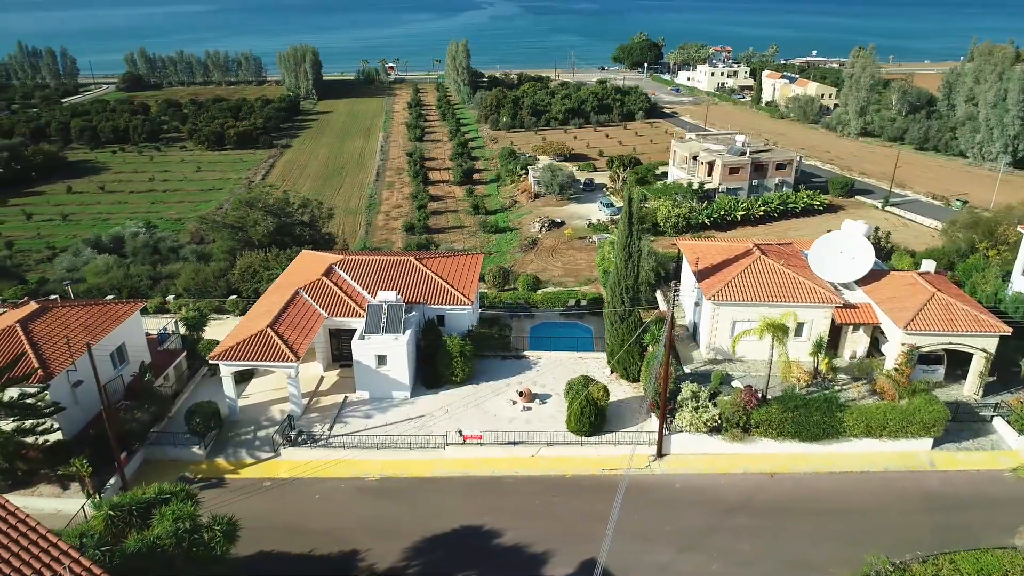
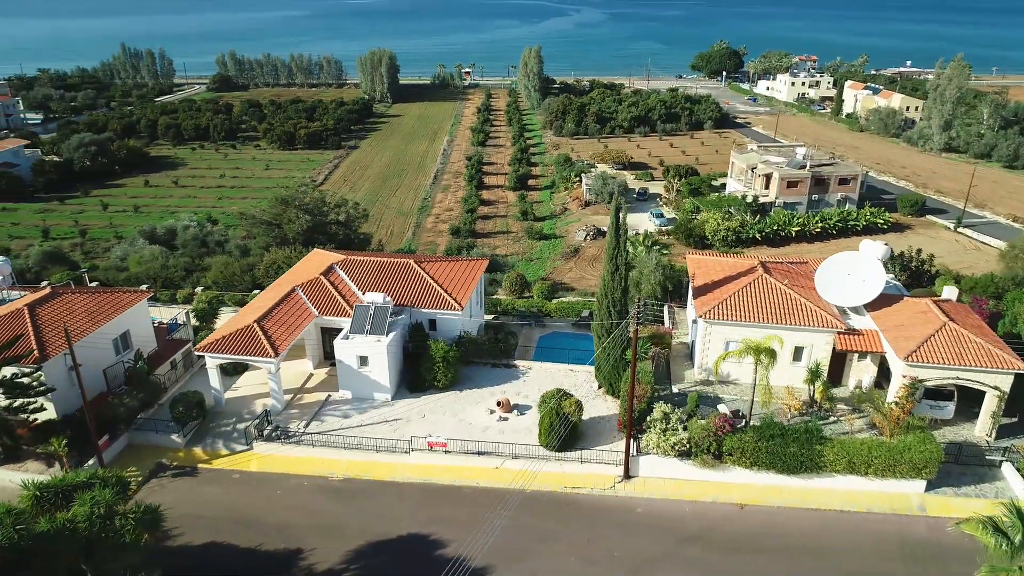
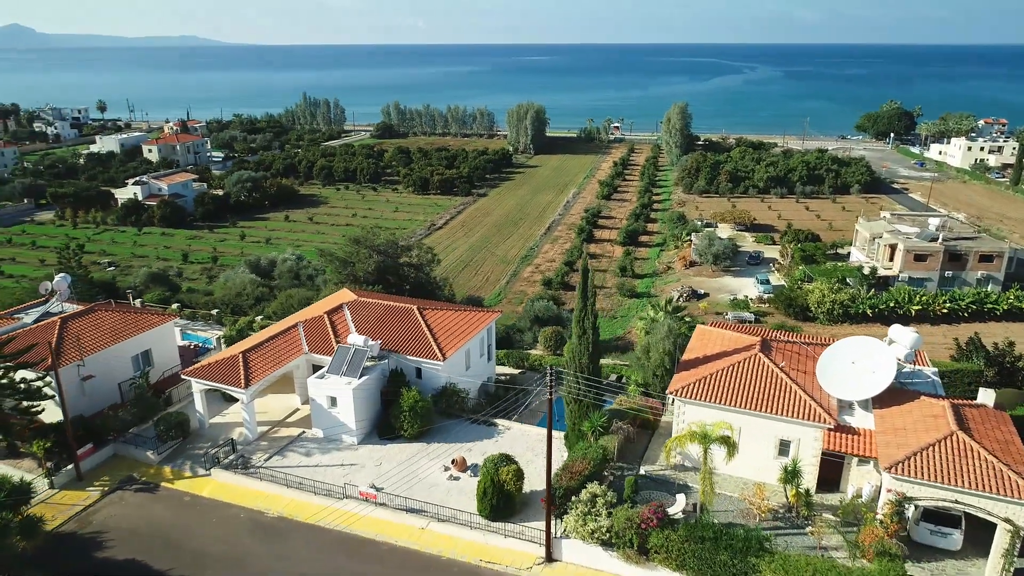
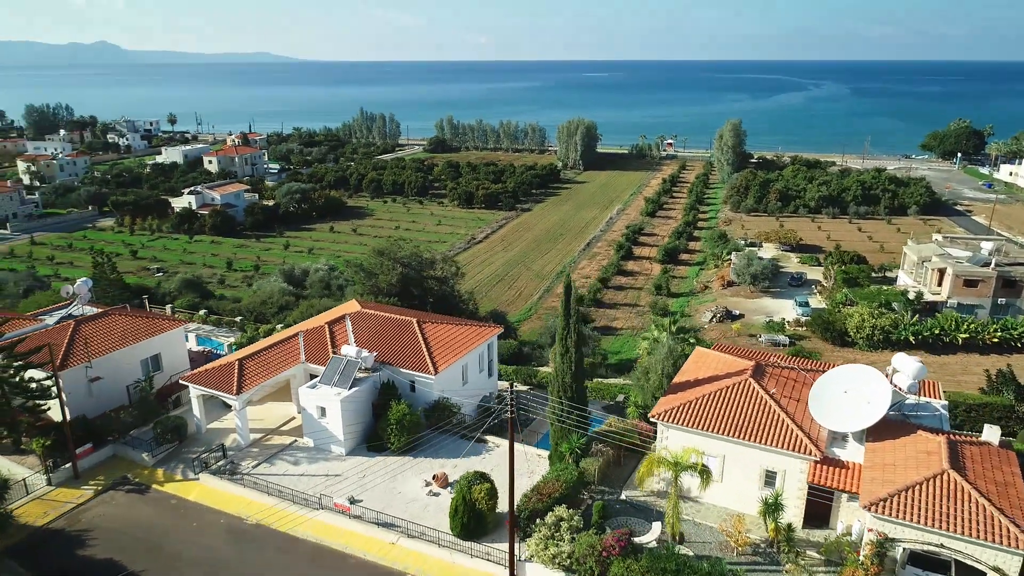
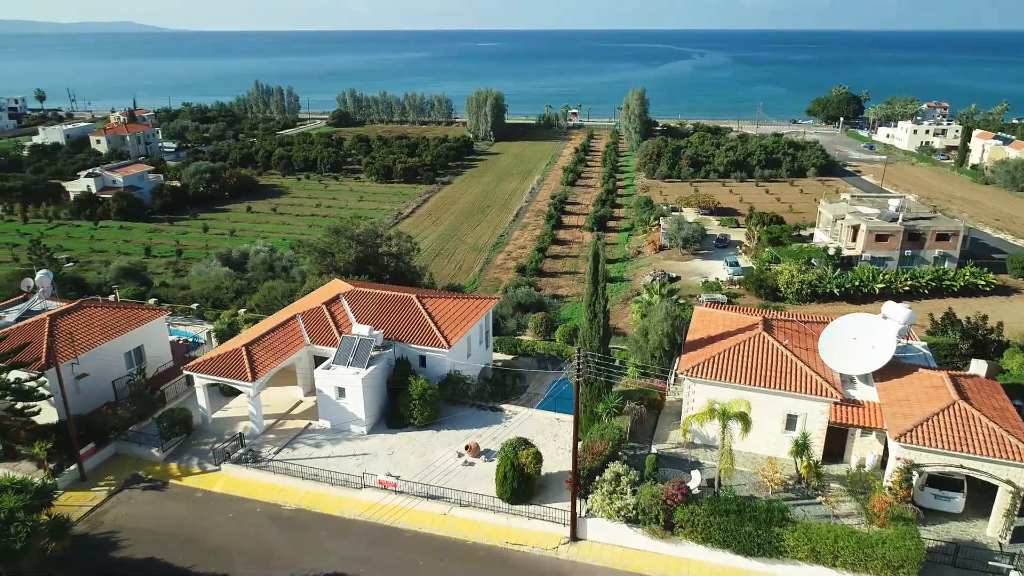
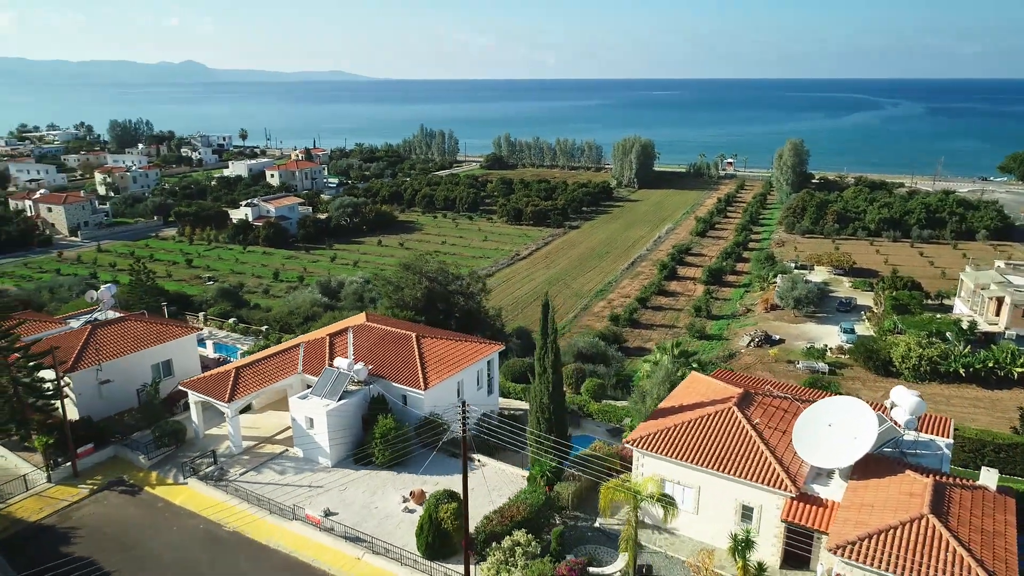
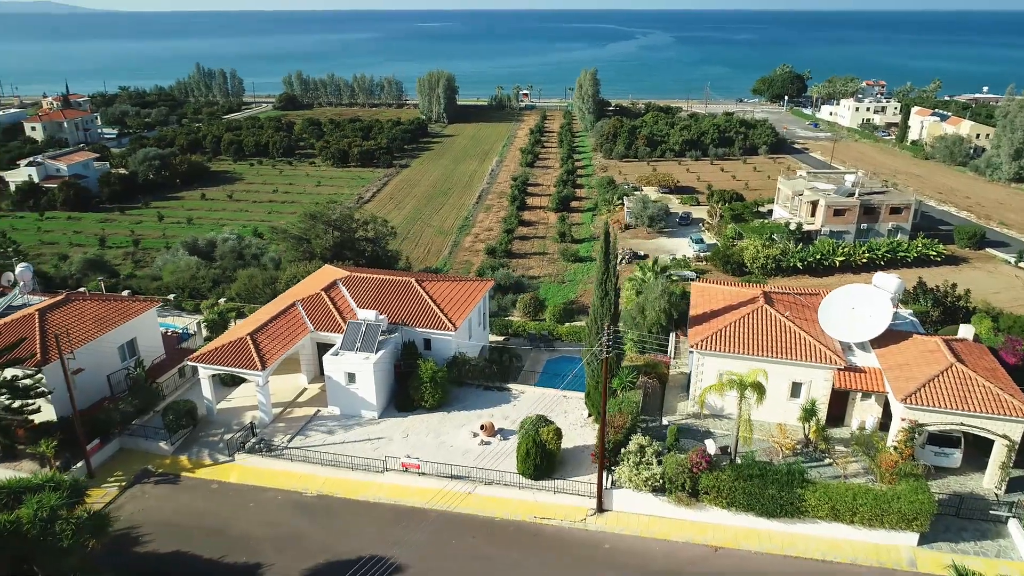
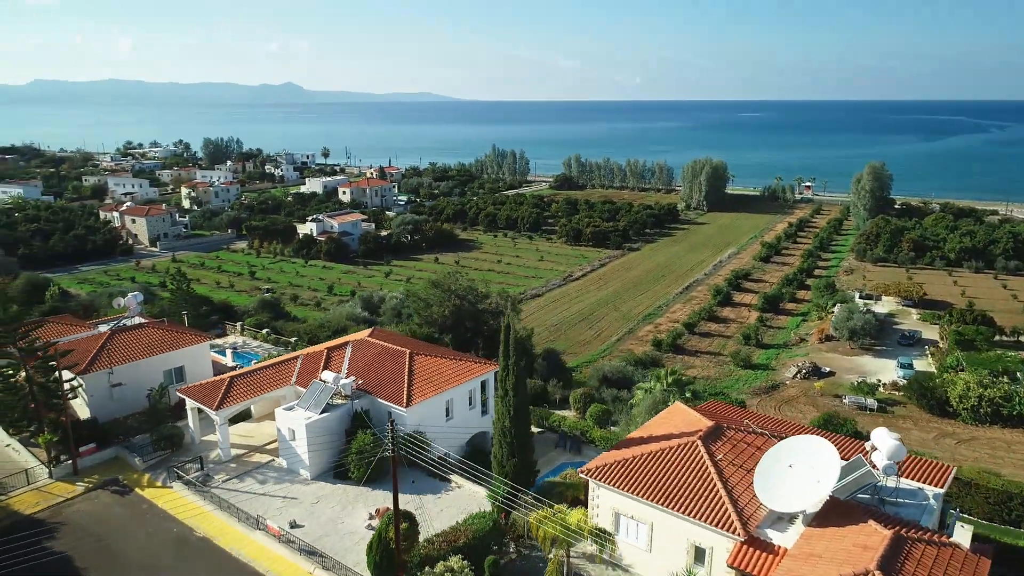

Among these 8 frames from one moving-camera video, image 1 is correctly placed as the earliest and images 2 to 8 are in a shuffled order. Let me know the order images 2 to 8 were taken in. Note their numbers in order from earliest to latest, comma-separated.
2, 7, 5, 3, 4, 6, 8
